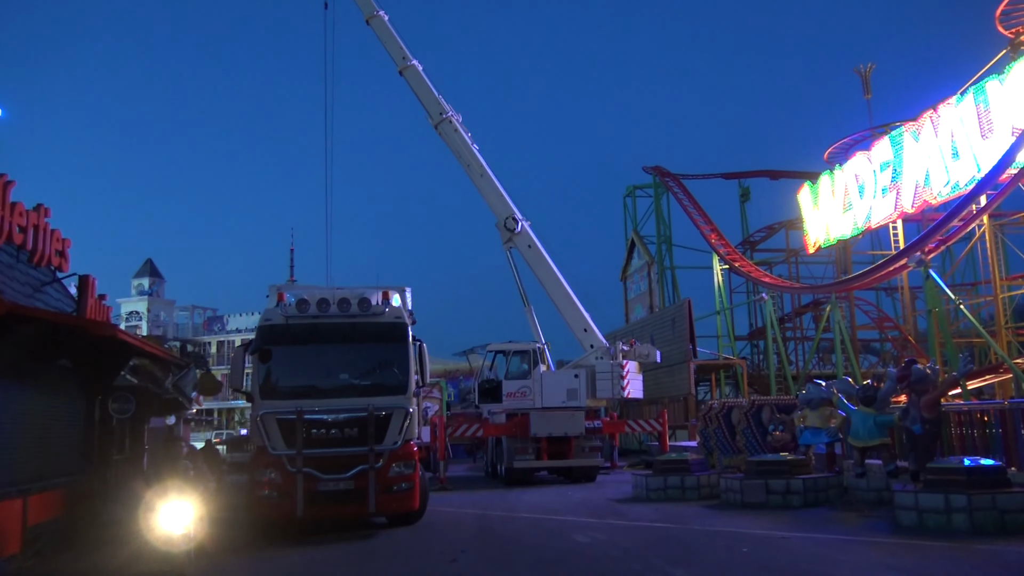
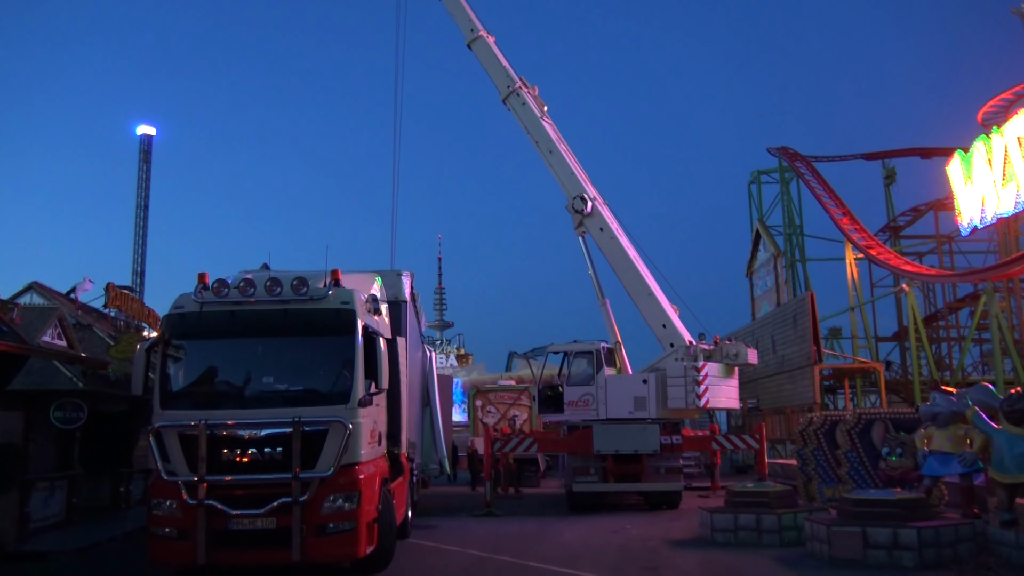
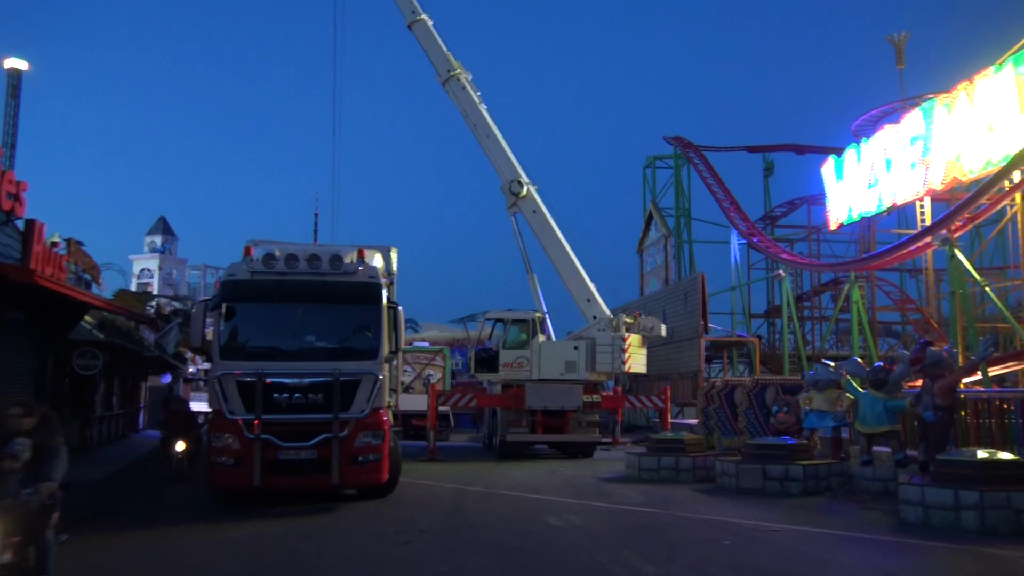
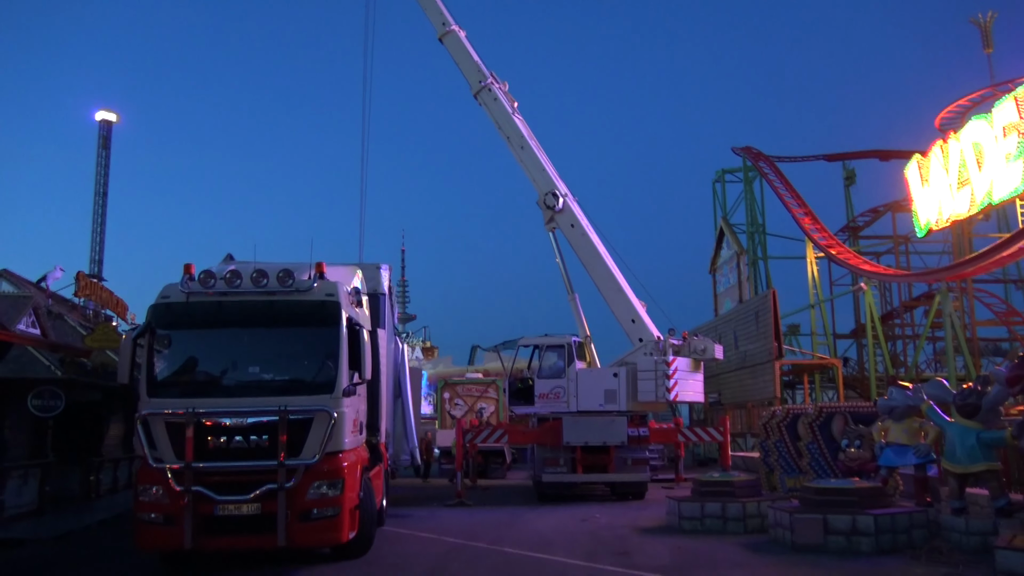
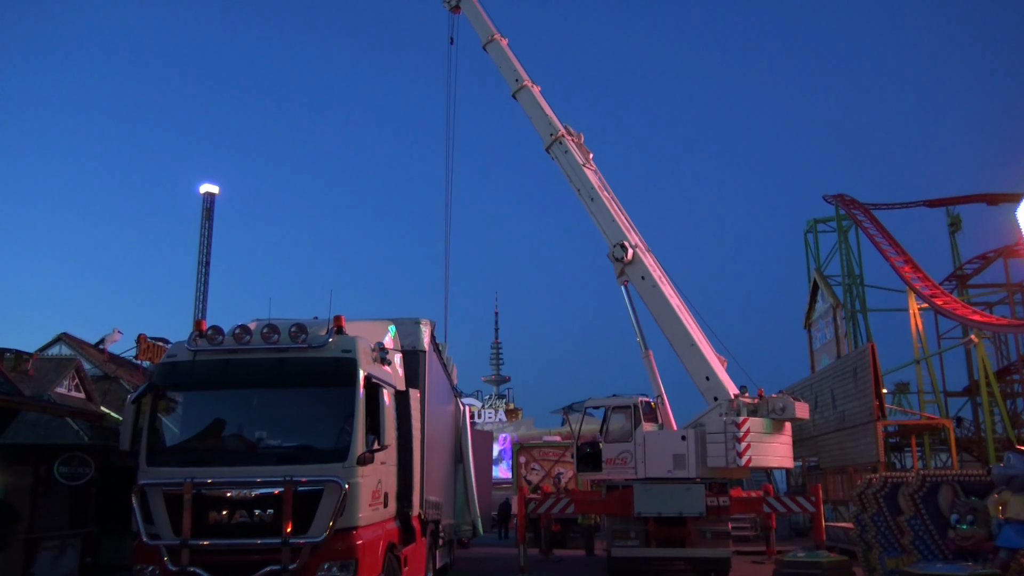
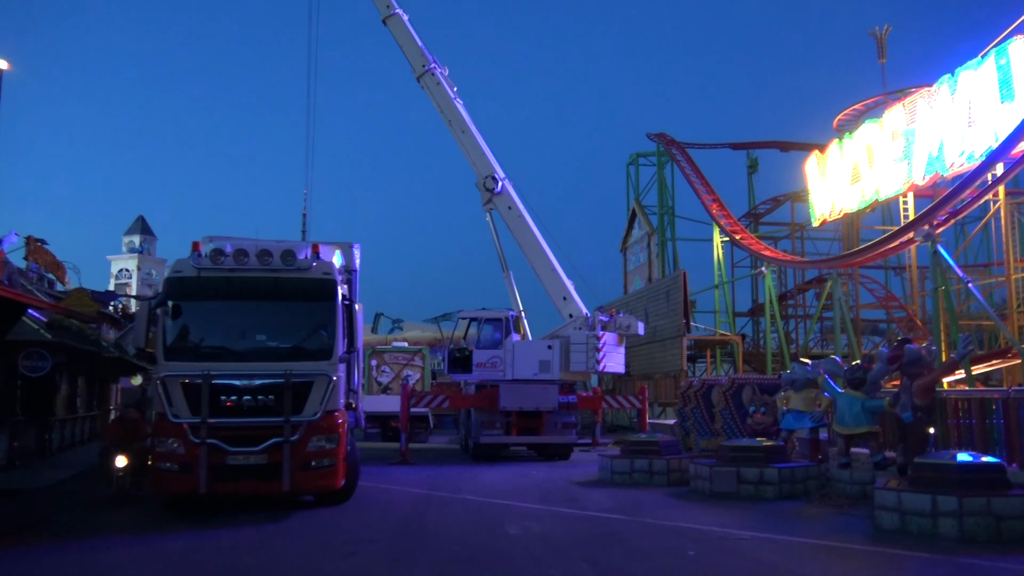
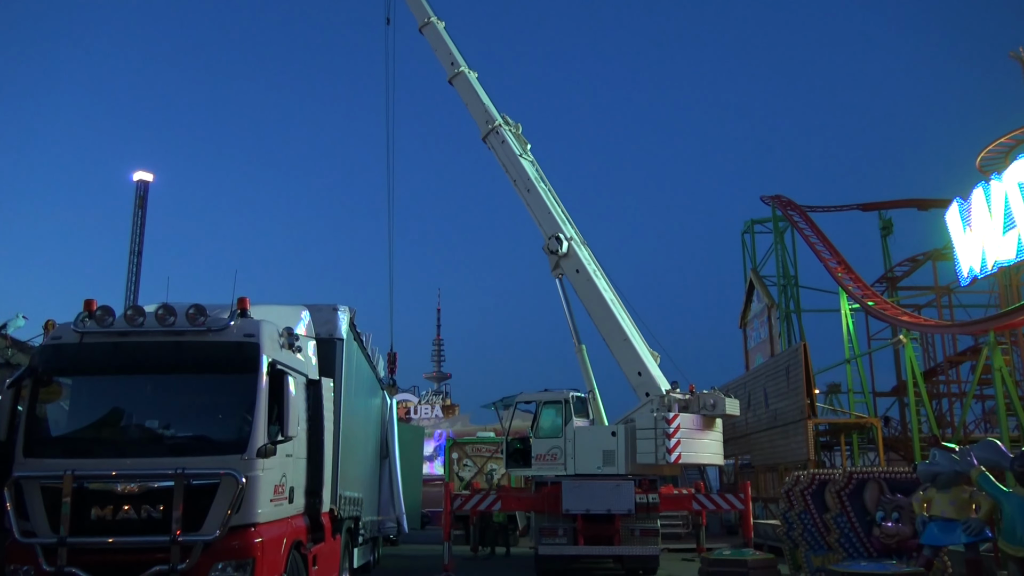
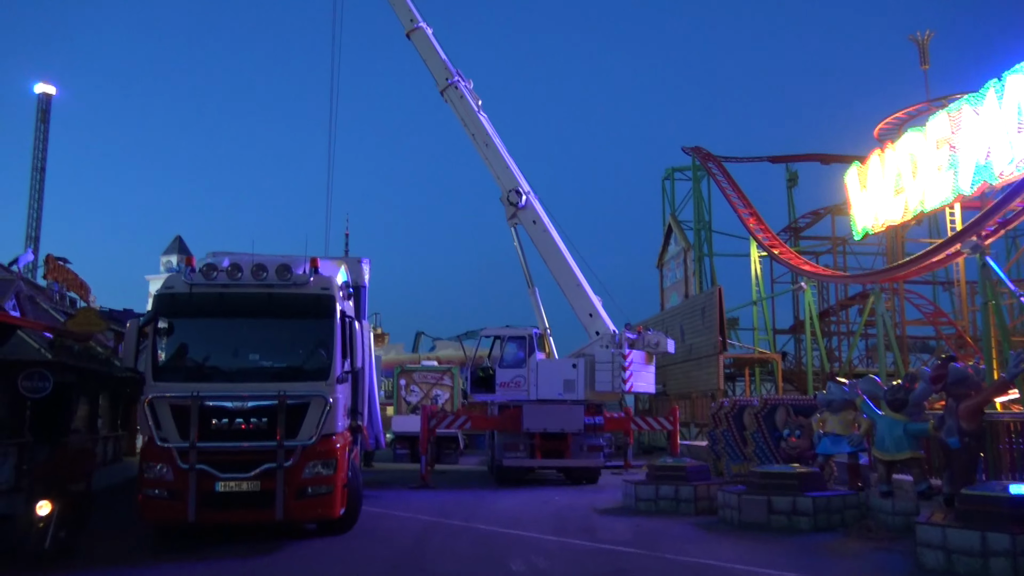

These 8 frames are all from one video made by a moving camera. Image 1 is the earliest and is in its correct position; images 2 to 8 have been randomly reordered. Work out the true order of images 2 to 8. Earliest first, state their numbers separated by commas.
3, 6, 8, 4, 2, 5, 7
